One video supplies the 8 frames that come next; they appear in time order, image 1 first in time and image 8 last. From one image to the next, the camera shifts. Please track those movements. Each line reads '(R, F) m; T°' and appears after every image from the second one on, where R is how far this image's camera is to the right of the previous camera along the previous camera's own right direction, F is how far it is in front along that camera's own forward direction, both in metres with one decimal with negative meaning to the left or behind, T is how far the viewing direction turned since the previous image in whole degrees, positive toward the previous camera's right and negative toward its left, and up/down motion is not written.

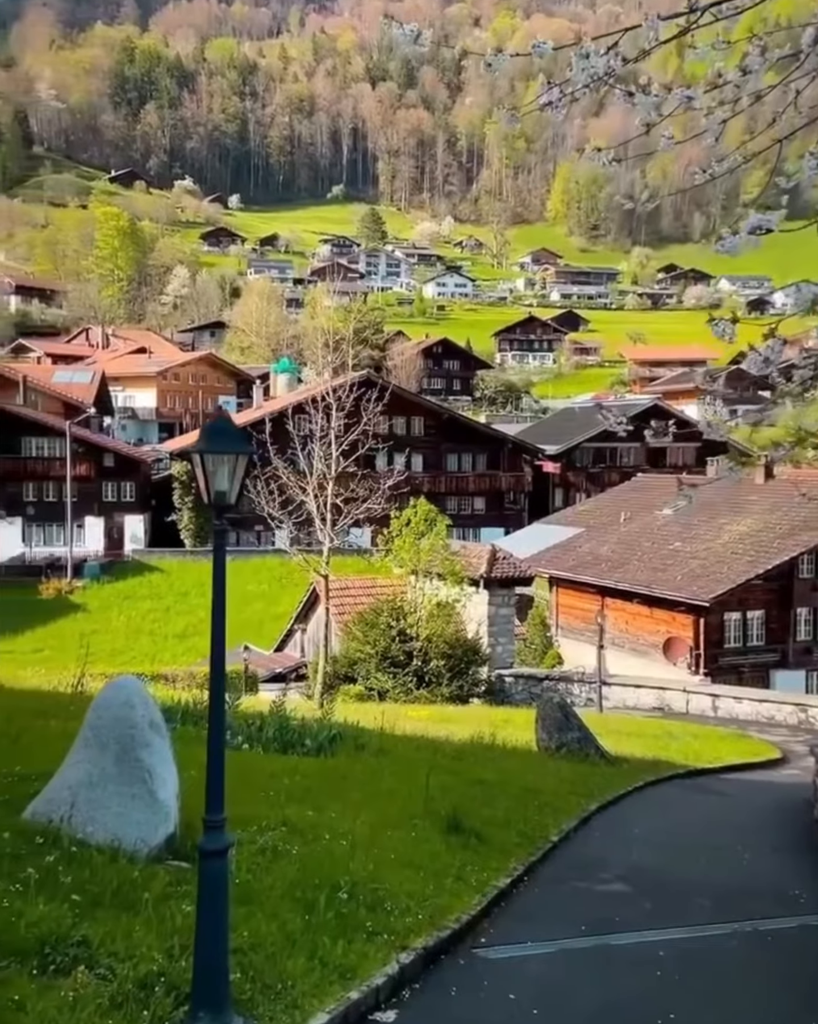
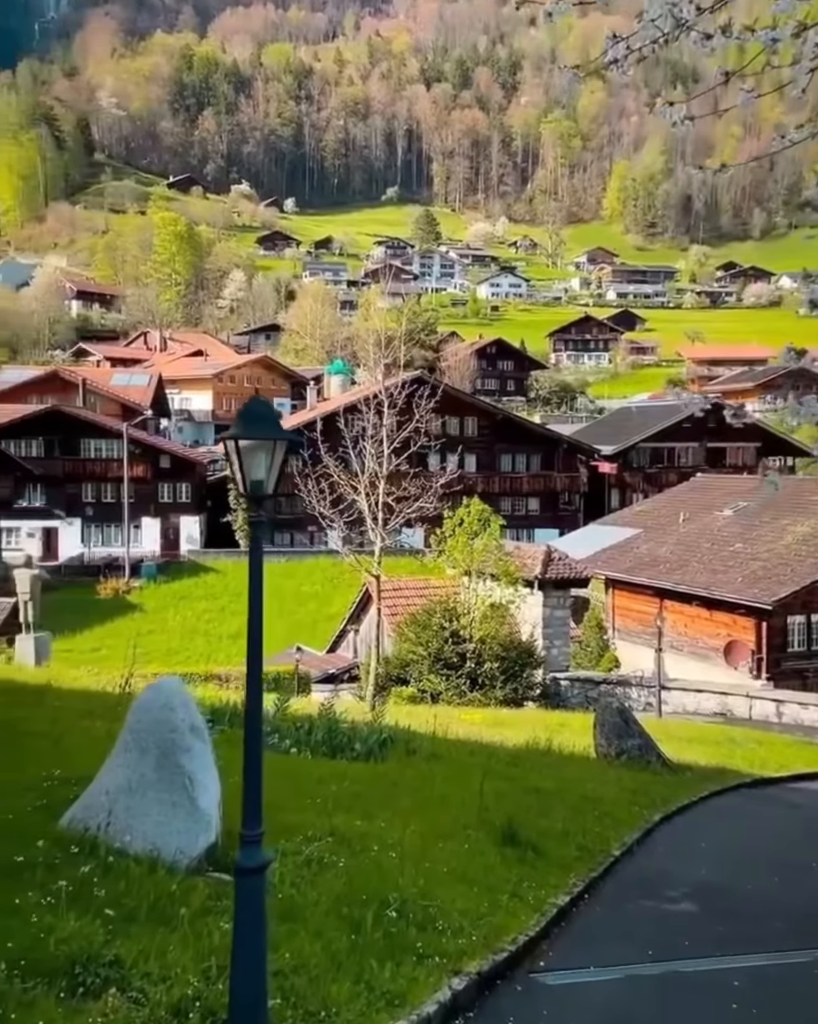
(0.0, +0.6) m; -2°
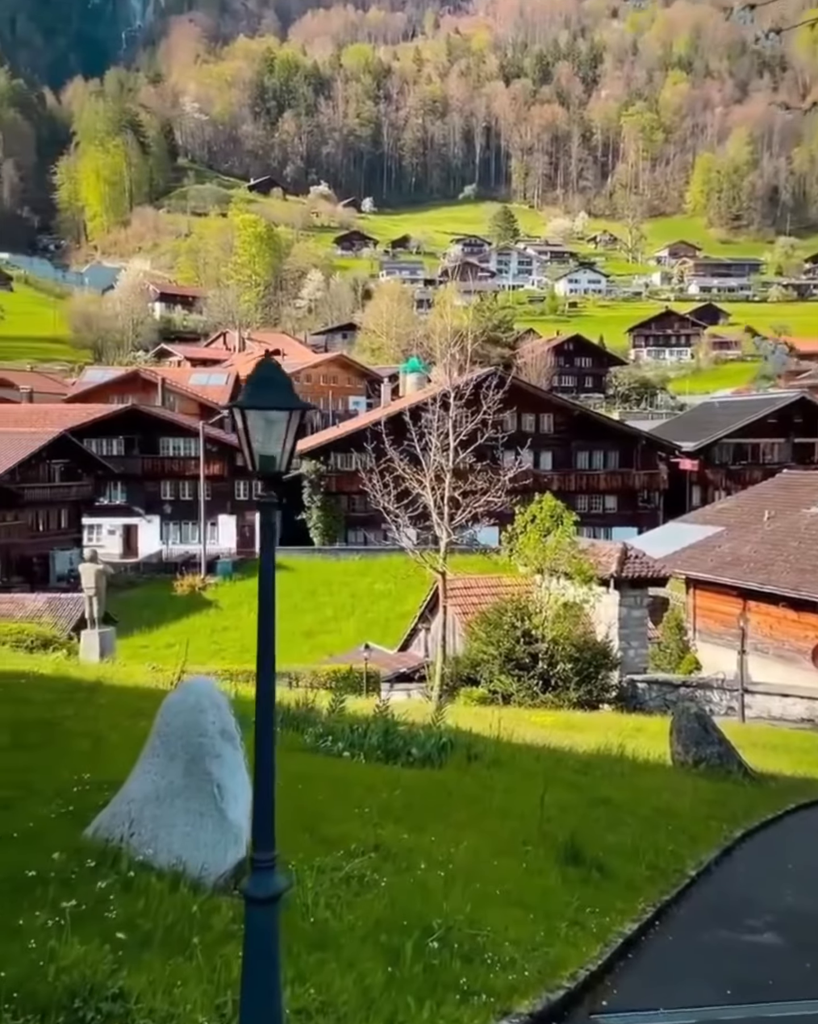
(+0.2, +1.1) m; -3°
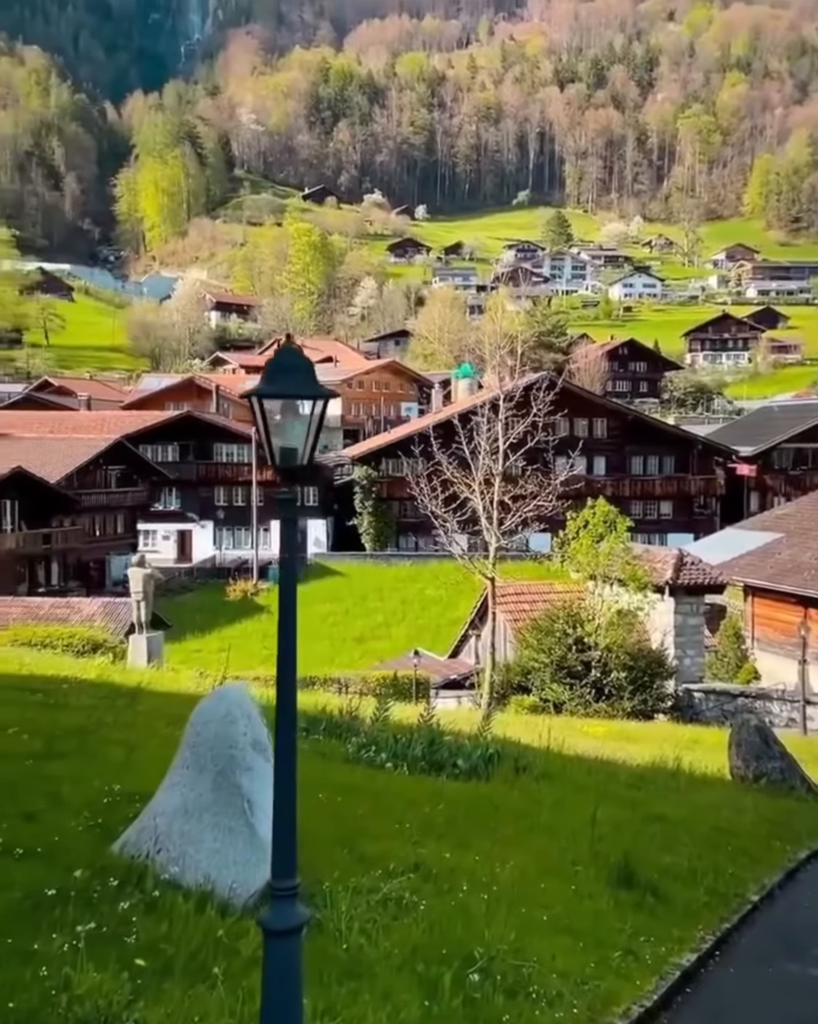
(+0.1, +0.6) m; -2°
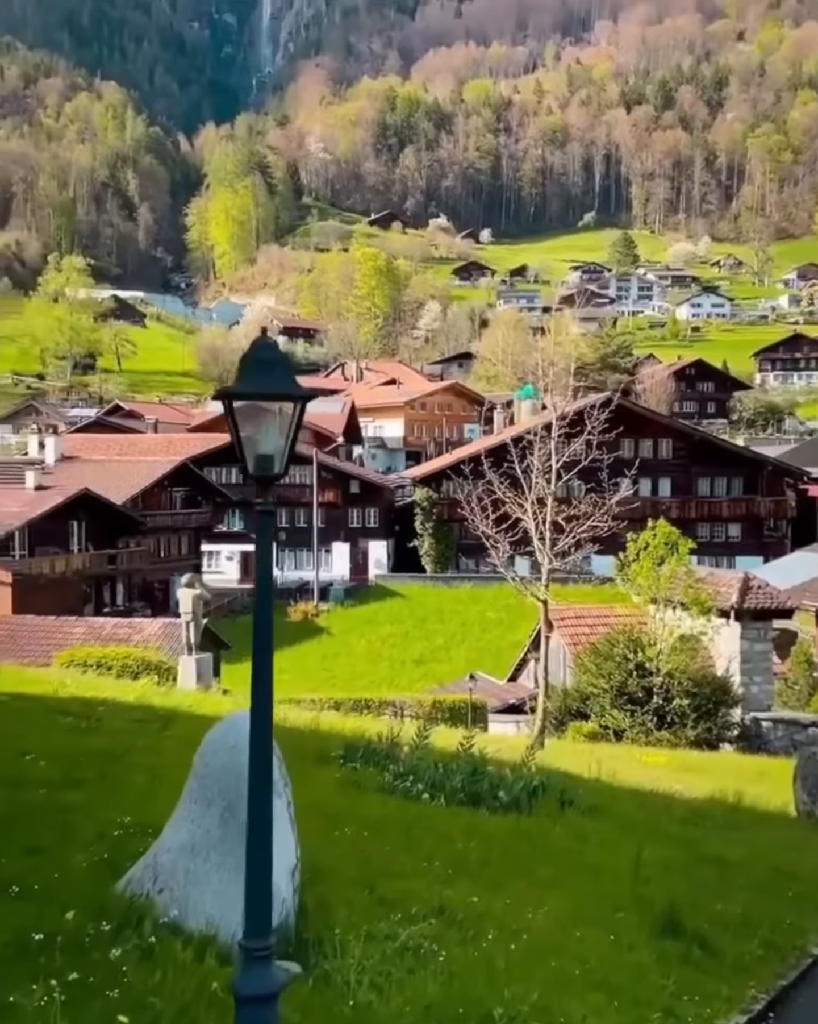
(+0.2, +0.8) m; -2°
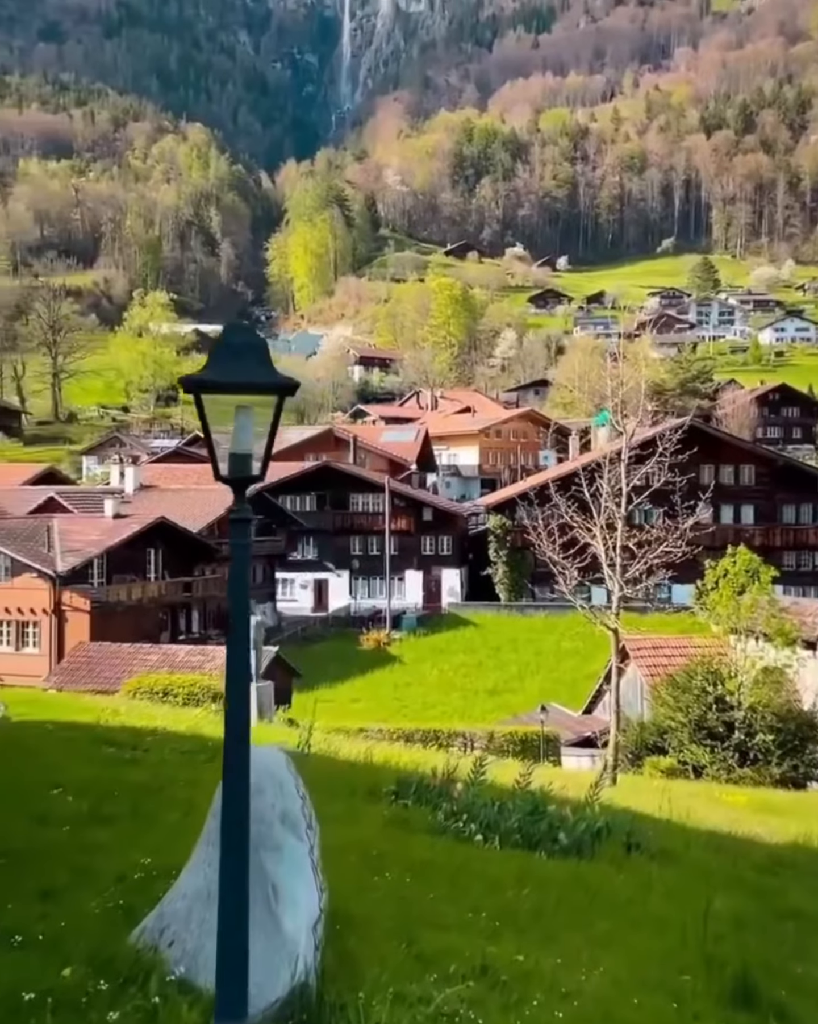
(+0.2, +0.9) m; -3°
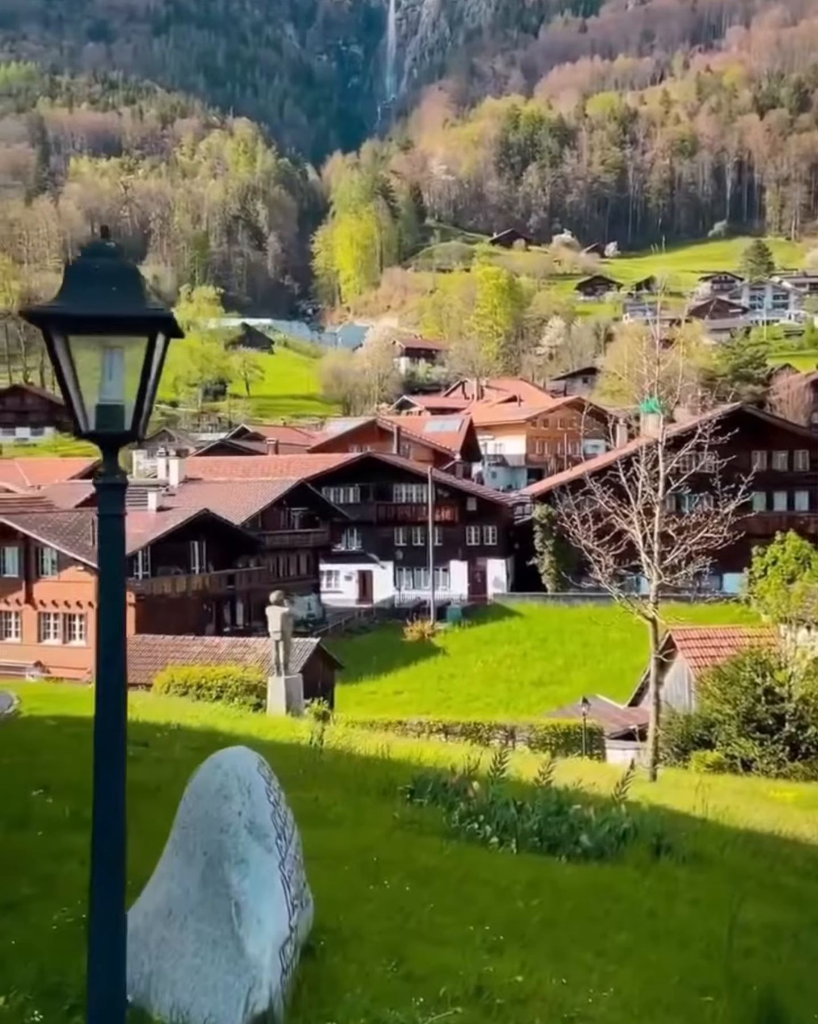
(+0.3, +0.9) m; -2°
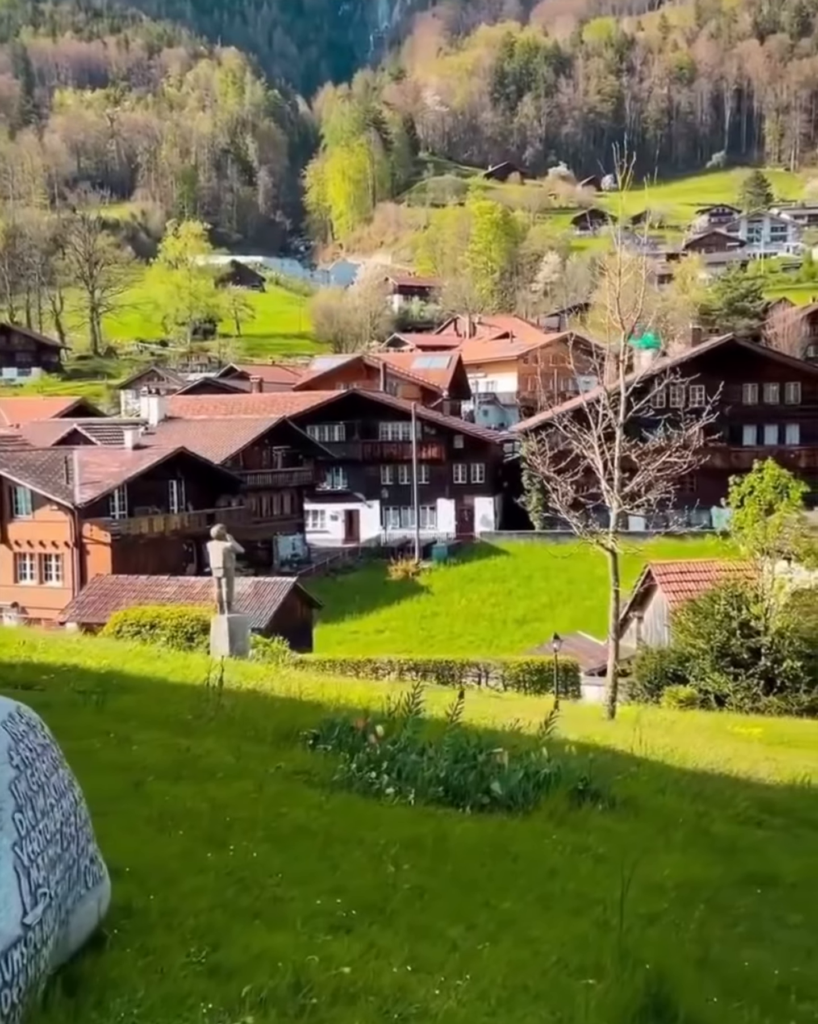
(+0.8, +1.6) m; 0°
